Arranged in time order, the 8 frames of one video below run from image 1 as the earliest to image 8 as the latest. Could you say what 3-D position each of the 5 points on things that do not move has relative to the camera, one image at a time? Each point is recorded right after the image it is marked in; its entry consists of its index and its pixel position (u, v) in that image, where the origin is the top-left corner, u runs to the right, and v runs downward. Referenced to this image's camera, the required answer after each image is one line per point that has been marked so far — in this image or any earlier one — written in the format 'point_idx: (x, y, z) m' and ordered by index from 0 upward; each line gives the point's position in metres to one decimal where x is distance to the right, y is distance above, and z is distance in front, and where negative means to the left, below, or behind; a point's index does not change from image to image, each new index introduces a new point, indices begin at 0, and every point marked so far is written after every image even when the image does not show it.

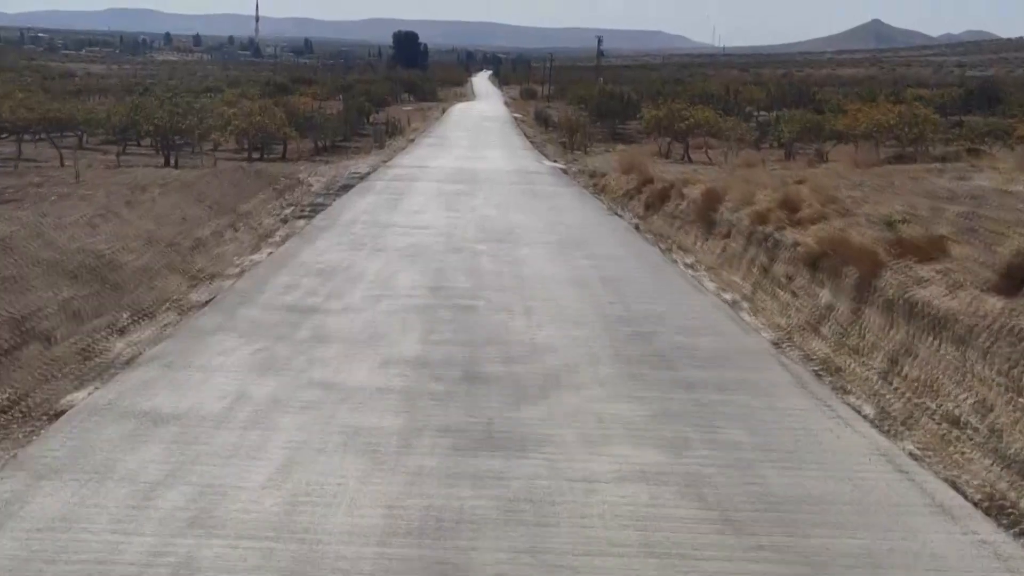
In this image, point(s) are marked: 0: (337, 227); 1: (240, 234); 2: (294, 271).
0: (-1.9, +0.7, +18.4) m
1: (-2.8, +0.6, +17.1) m
2: (-1.8, +0.2, +14.0) m
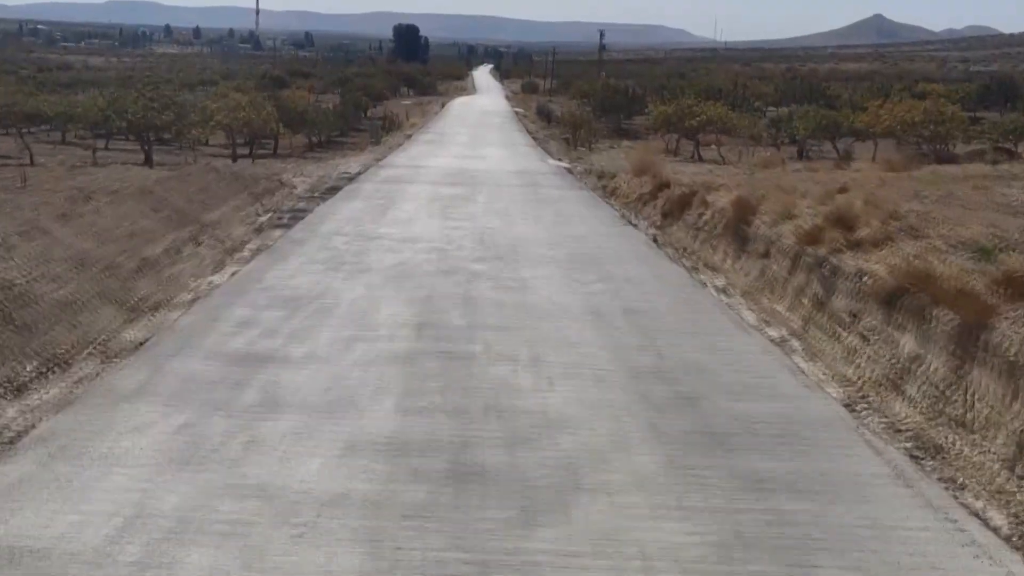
0: (-1.9, +0.5, +16.1) m
1: (-2.8, +0.3, +14.9) m
2: (-1.8, -0.1, +11.8) m
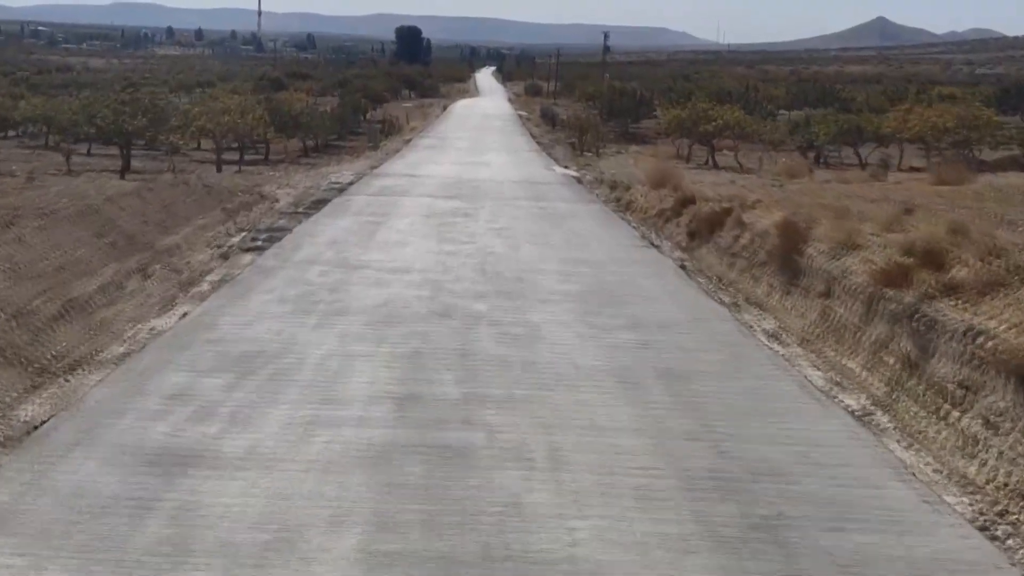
0: (-1.8, +0.2, +13.8) m
1: (-2.7, 0.0, +12.5) m
2: (-1.7, -0.4, +9.4) m
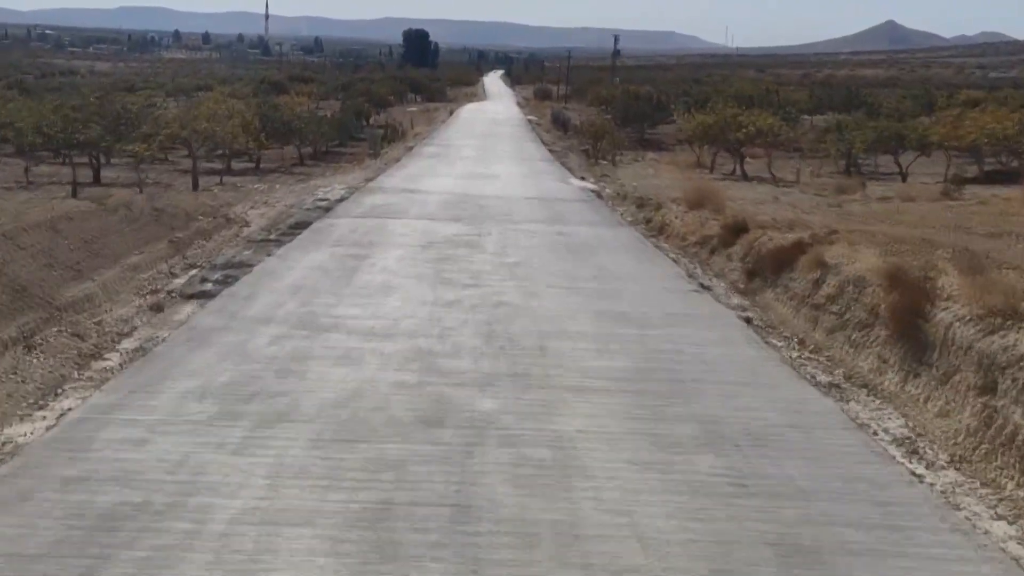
0: (-1.7, -0.3, +10.3) m
1: (-2.6, -0.4, +9.1) m
2: (-1.7, -0.8, +6.0) m
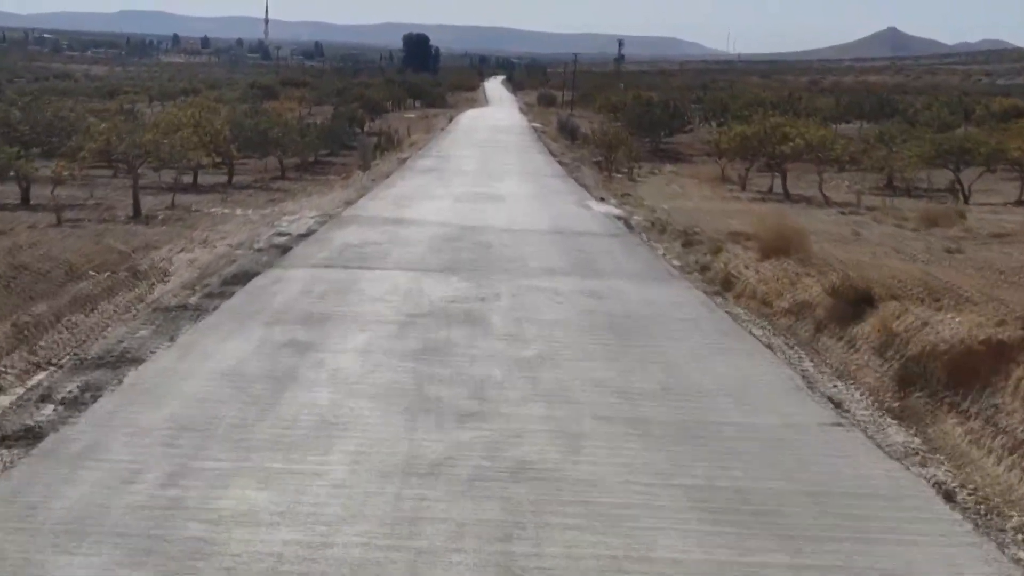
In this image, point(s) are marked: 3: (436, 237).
0: (-1.6, -0.9, +5.2) m
1: (-2.5, -1.0, +4.0) m
2: (-1.5, -1.4, +0.9) m
3: (-0.8, +0.5, +18.0) m
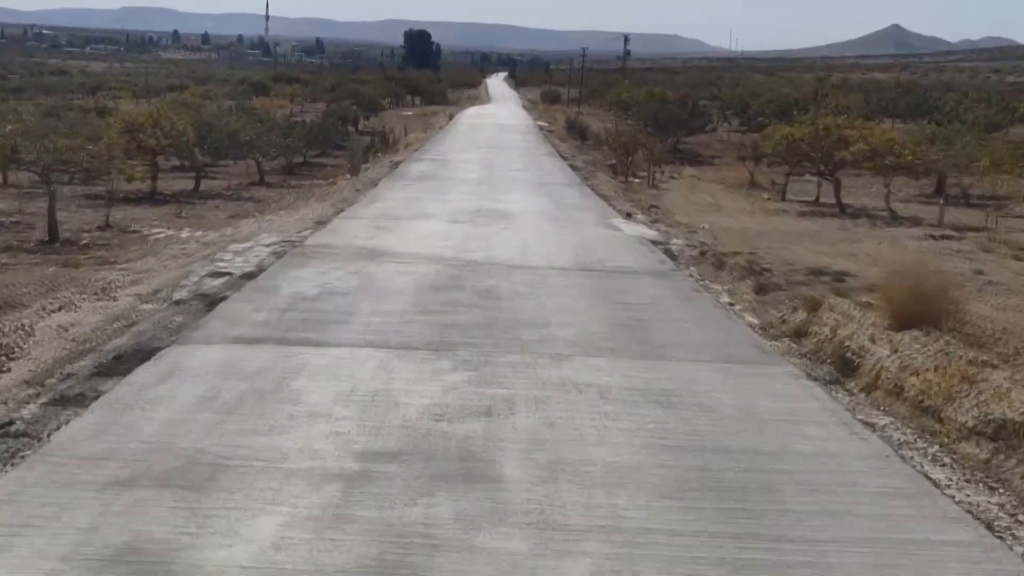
0: (-1.5, -1.4, +0.5) m
1: (-2.4, -1.5, -0.7) m
2: (-1.4, -1.9, -3.8) m
3: (-0.7, 0.0, +13.3) m
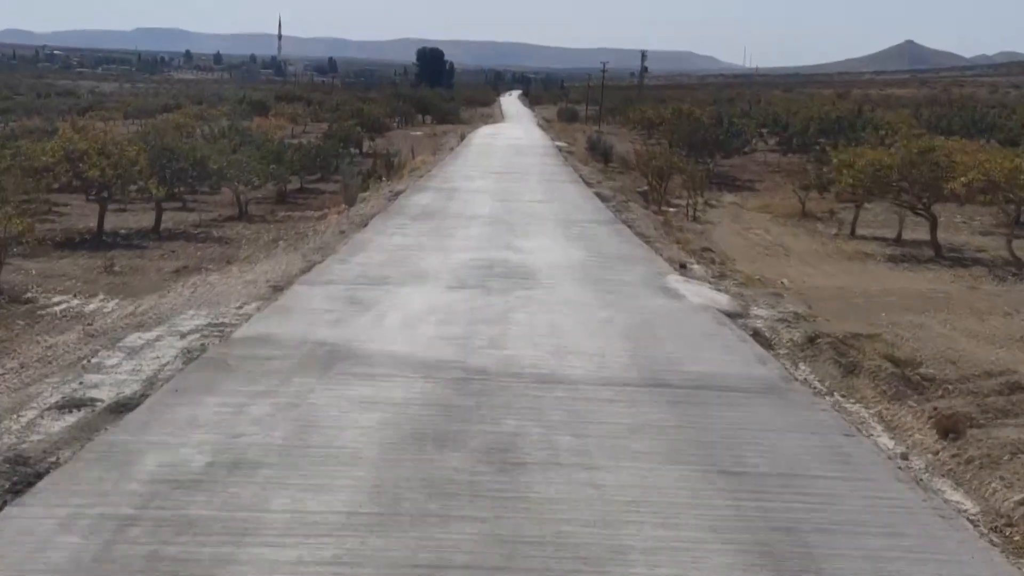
0: (-1.4, -2.0, -4.8) m
1: (-2.3, -2.1, -6.1) m
2: (-1.4, -2.4, -9.2) m
3: (-0.5, -0.7, +7.9) m
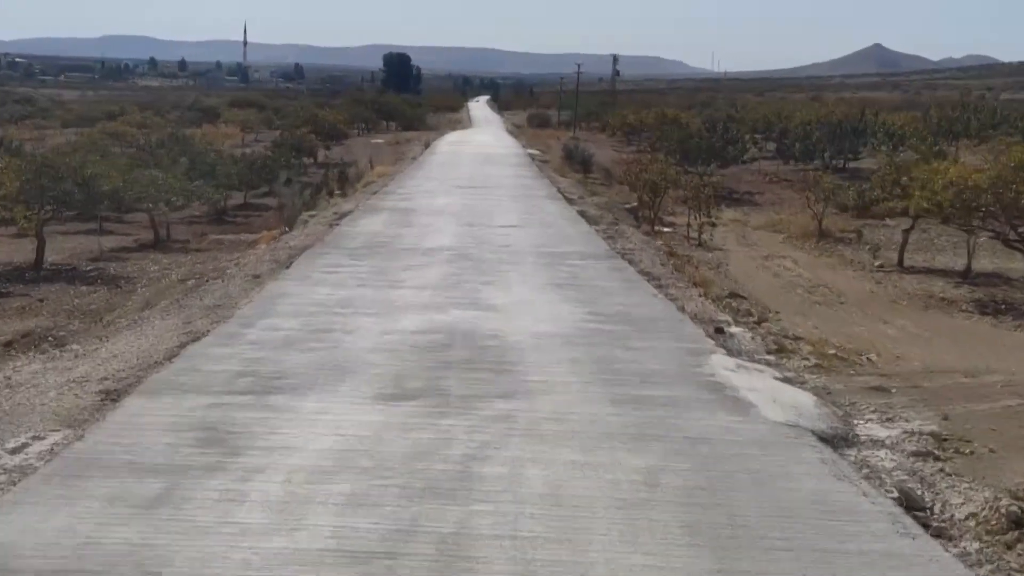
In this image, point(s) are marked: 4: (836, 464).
0: (-1.3, -2.5, -10.4) m
1: (-2.1, -2.6, -11.7) m
2: (-1.2, -3.0, -14.8) m
3: (-0.6, -1.3, +2.3) m
4: (+1.6, -0.9, +7.7) m
